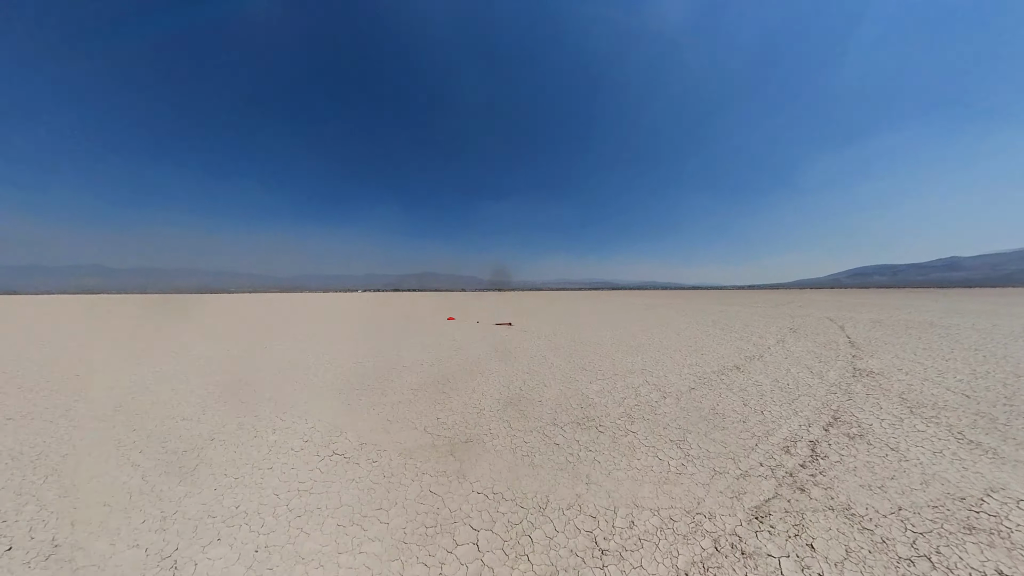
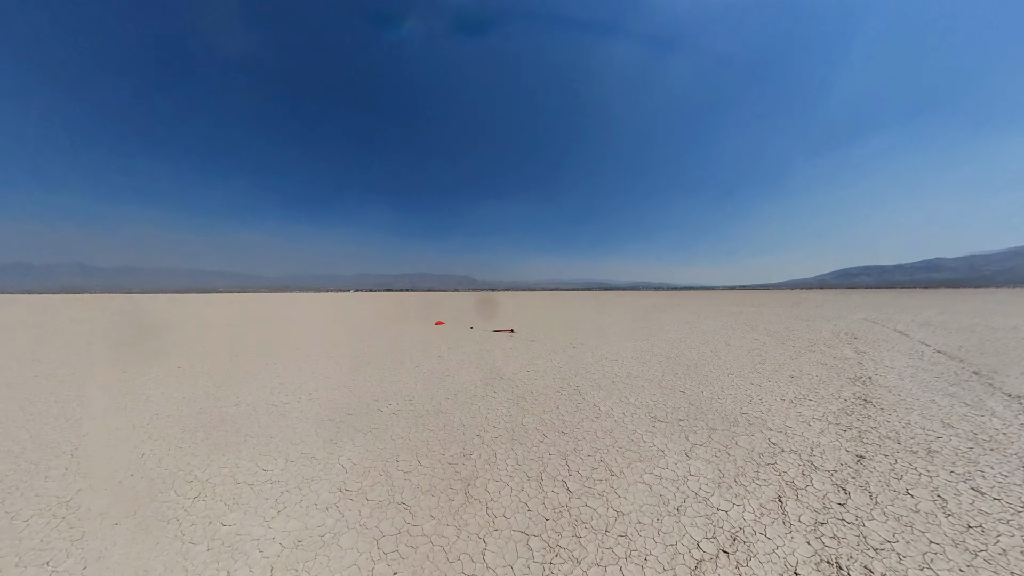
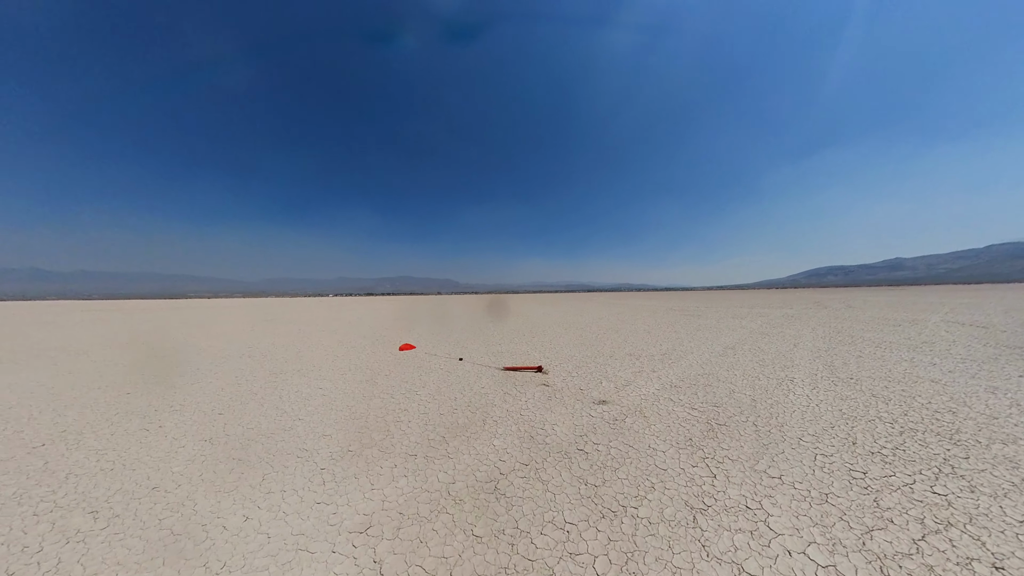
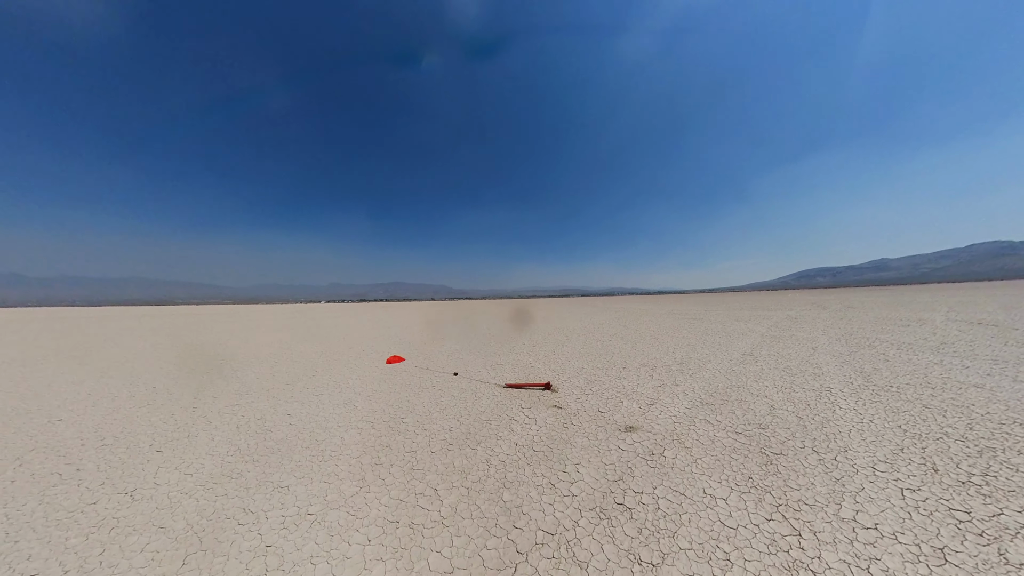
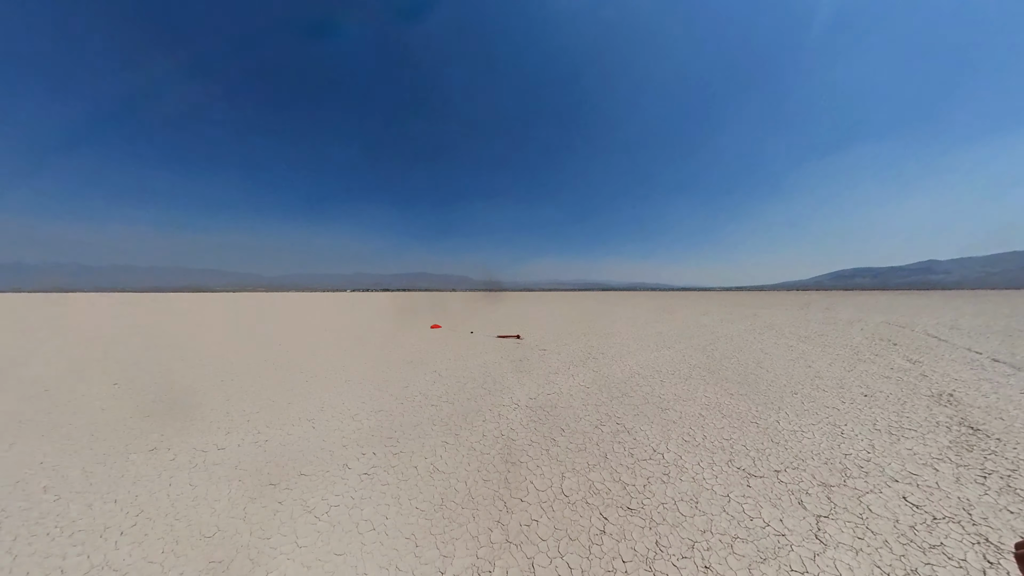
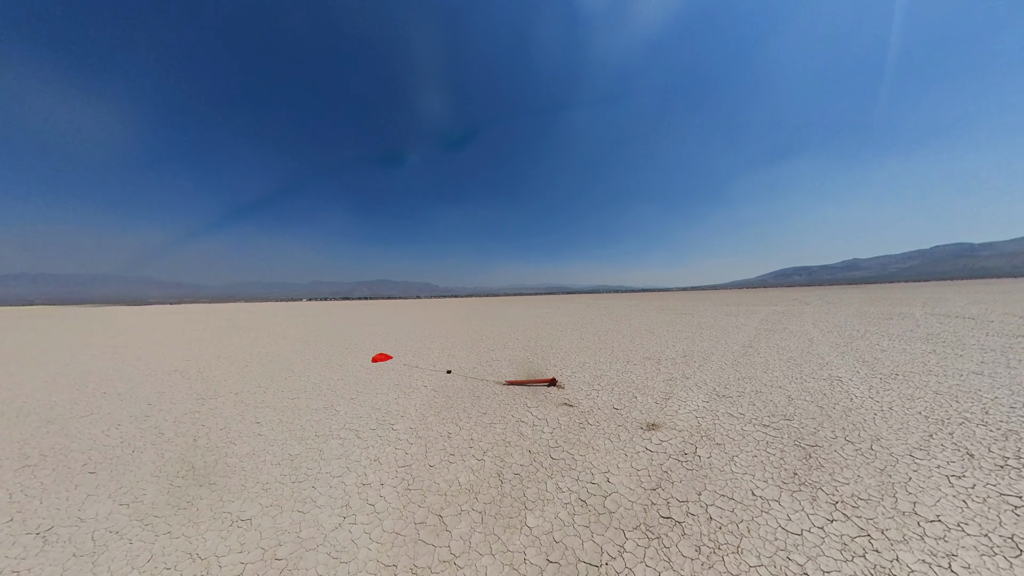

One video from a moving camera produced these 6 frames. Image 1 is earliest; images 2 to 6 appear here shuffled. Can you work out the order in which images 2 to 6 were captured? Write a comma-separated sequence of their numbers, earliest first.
2, 5, 3, 4, 6
